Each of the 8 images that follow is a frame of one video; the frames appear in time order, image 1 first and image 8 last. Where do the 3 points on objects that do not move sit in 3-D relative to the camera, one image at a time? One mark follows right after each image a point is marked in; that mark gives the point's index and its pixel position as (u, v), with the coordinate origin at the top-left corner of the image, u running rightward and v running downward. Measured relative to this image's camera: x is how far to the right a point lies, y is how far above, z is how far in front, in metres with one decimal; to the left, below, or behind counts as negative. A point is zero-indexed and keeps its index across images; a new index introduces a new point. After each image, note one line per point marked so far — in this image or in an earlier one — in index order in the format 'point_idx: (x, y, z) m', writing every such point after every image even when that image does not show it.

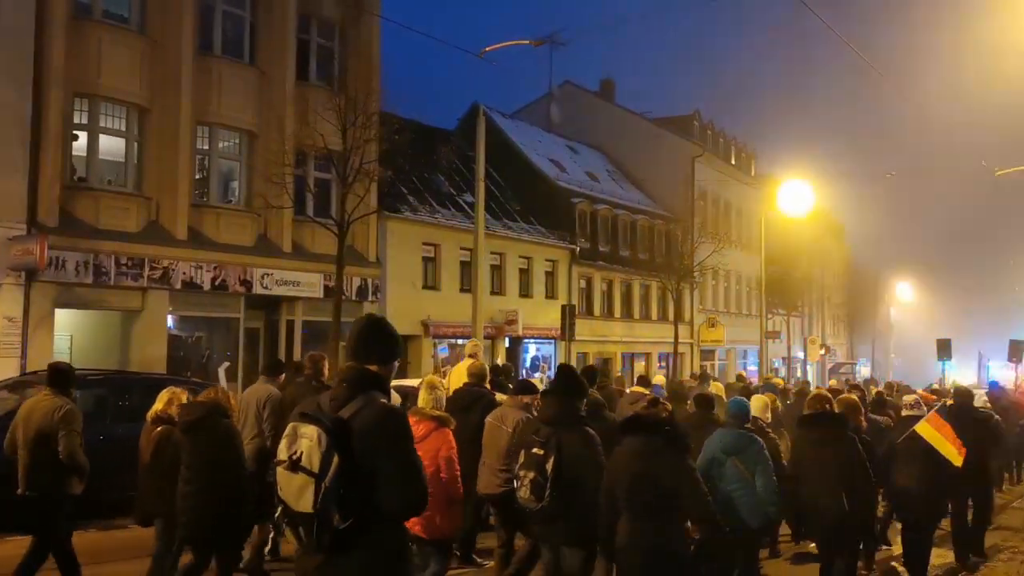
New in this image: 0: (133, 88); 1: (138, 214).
0: (-7.9, +4.2, +19.6) m
1: (-7.8, +1.6, +19.7) m
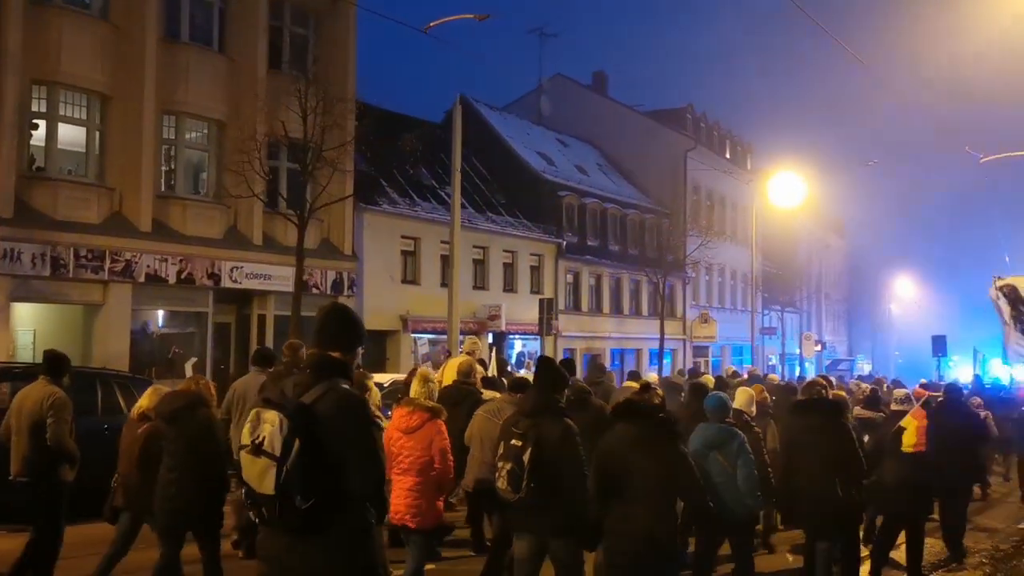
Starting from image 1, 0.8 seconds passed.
0: (-8.4, +4.3, +19.0) m
1: (-8.4, +1.7, +19.2) m
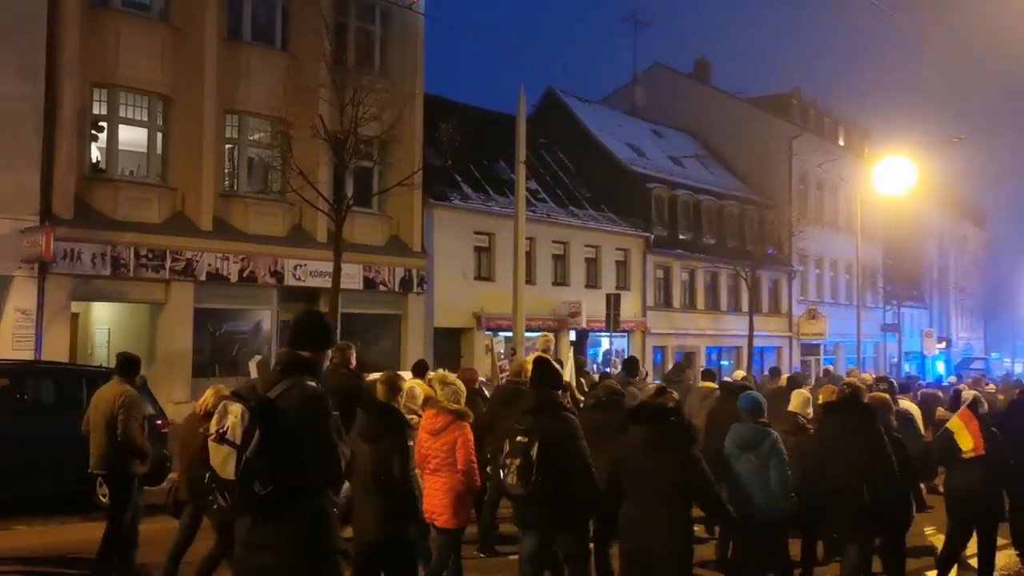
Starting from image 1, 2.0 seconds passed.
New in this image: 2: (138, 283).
0: (-7.3, +4.3, +19.3) m
1: (-7.3, +1.7, +19.4) m
2: (-7.6, +0.1, +19.0) m
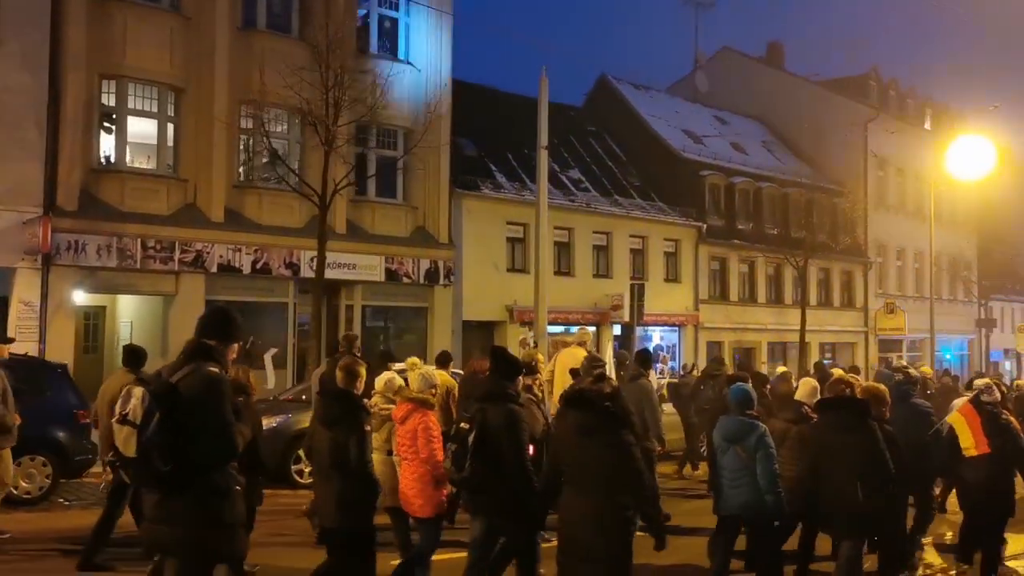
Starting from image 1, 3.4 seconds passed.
0: (-7.1, +4.5, +19.1) m
1: (-7.0, +1.9, +19.3) m
2: (-7.3, +0.3, +18.9) m
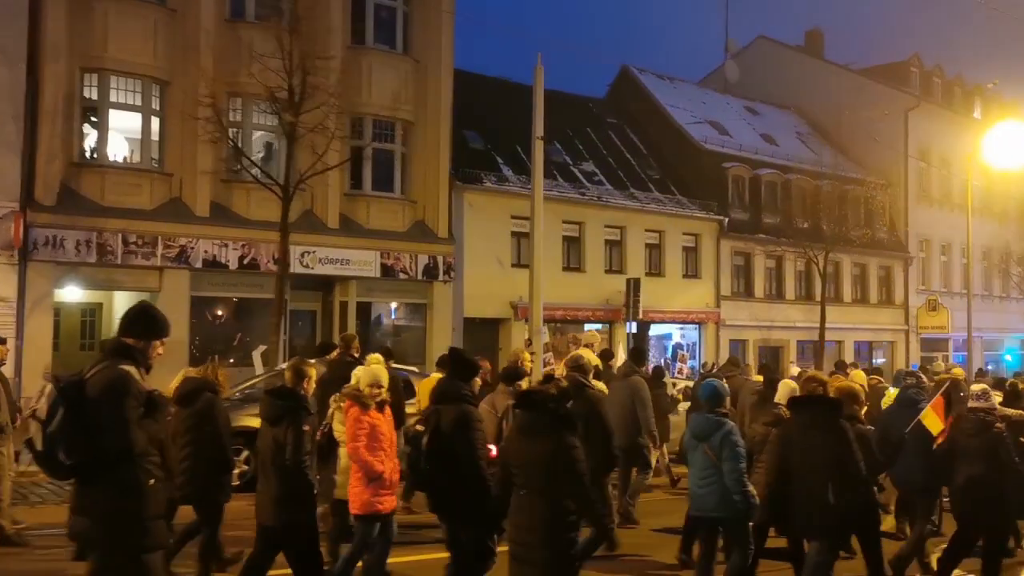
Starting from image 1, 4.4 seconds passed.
0: (-7.3, +4.6, +18.9) m
1: (-7.2, +2.0, +19.0) m
2: (-7.6, +0.3, +18.6) m
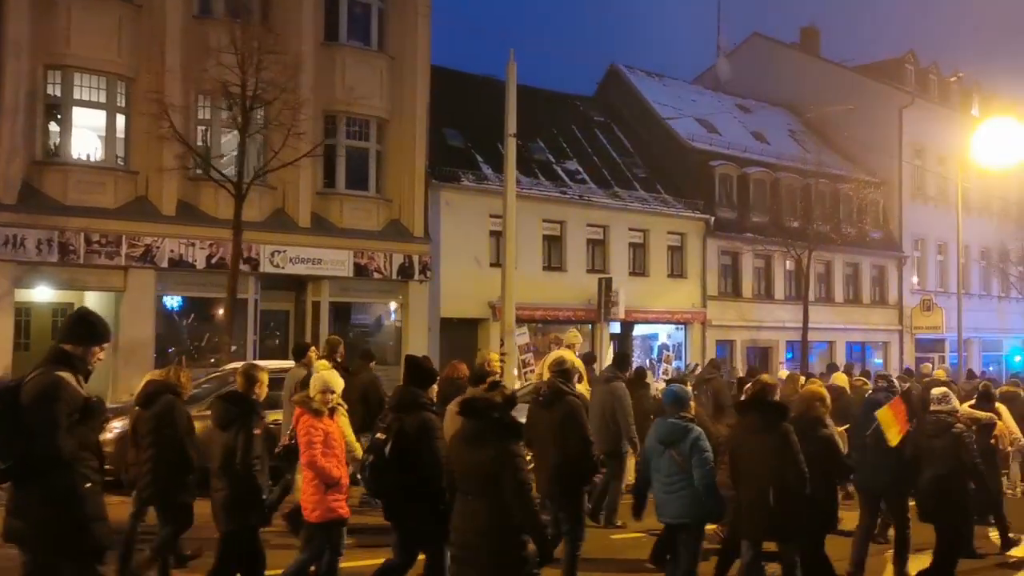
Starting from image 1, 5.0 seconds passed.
0: (-7.9, +4.6, +18.6) m
1: (-7.8, +2.0, +18.7) m
2: (-8.2, +0.3, +18.3) m
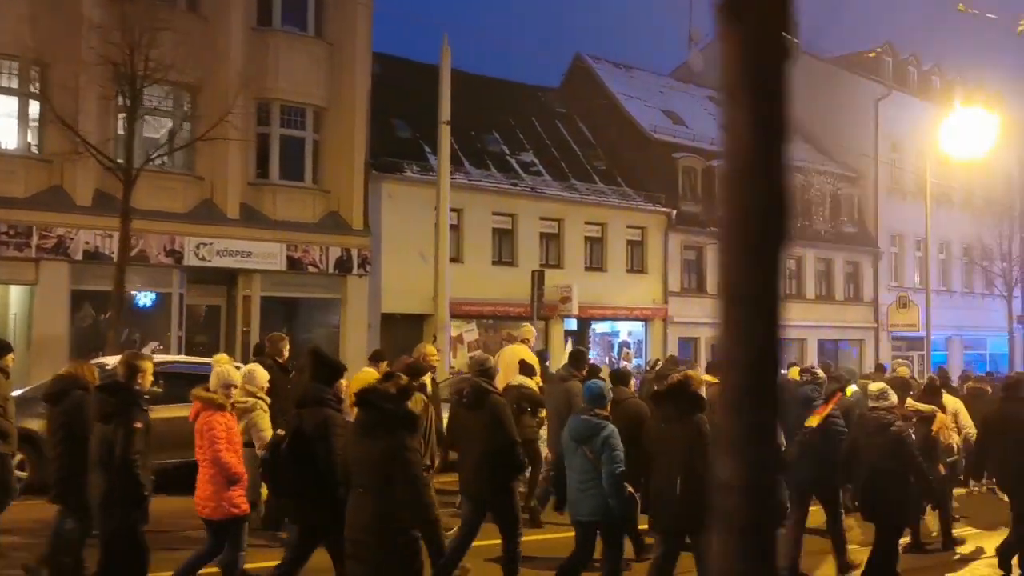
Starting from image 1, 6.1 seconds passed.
0: (-9.3, +4.7, +17.8) m
1: (-9.2, +2.1, +18.0) m
2: (-9.5, +0.5, +17.6) m
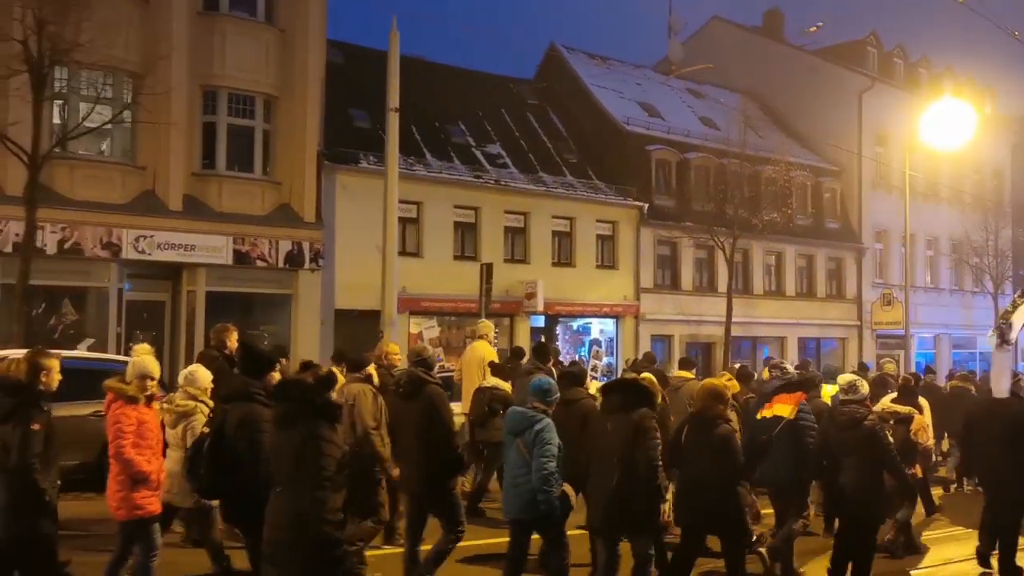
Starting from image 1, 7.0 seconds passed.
0: (-10.2, +4.8, +17.1) m
1: (-10.1, +2.2, +17.2) m
2: (-10.5, +0.6, +16.8) m
